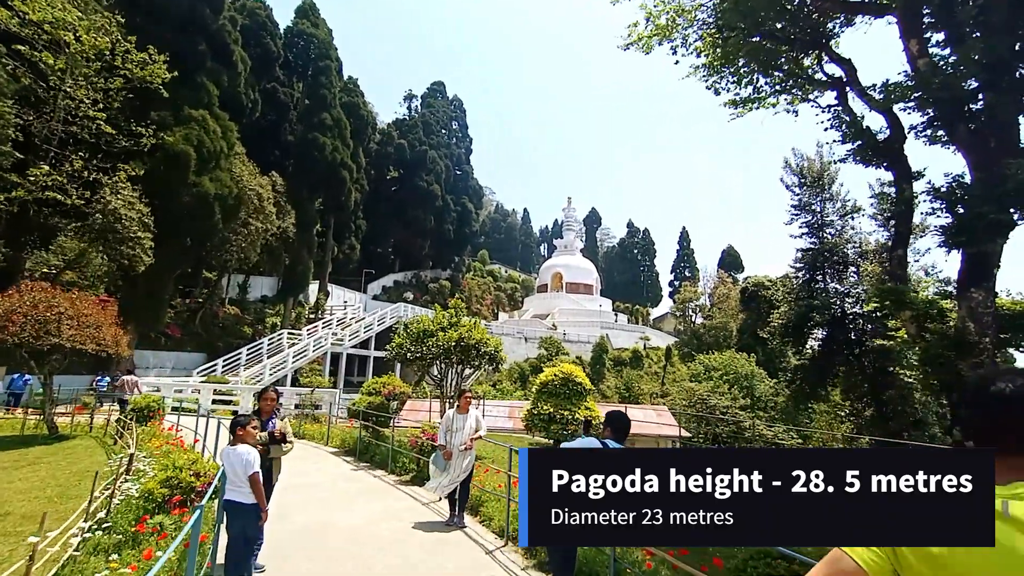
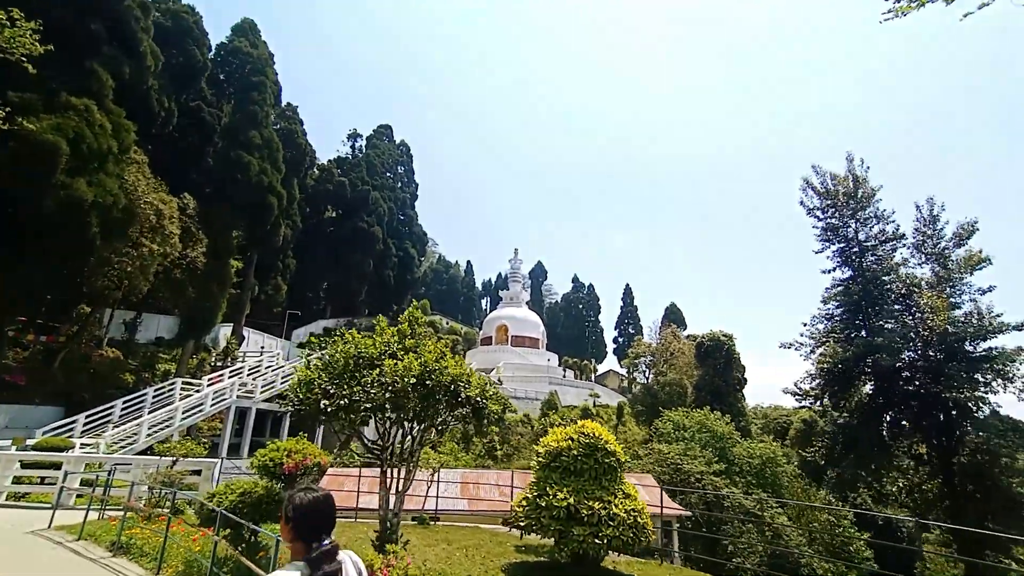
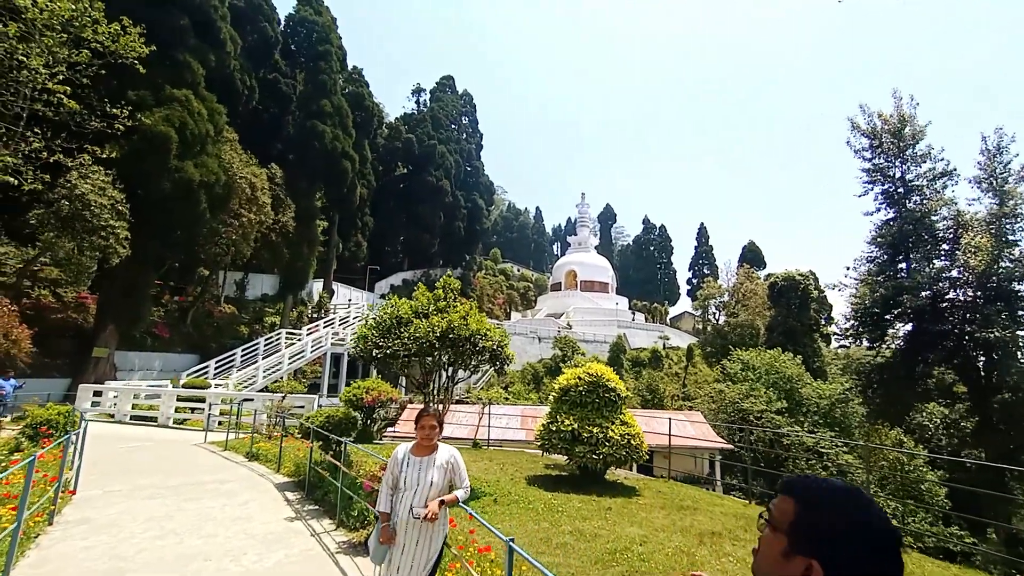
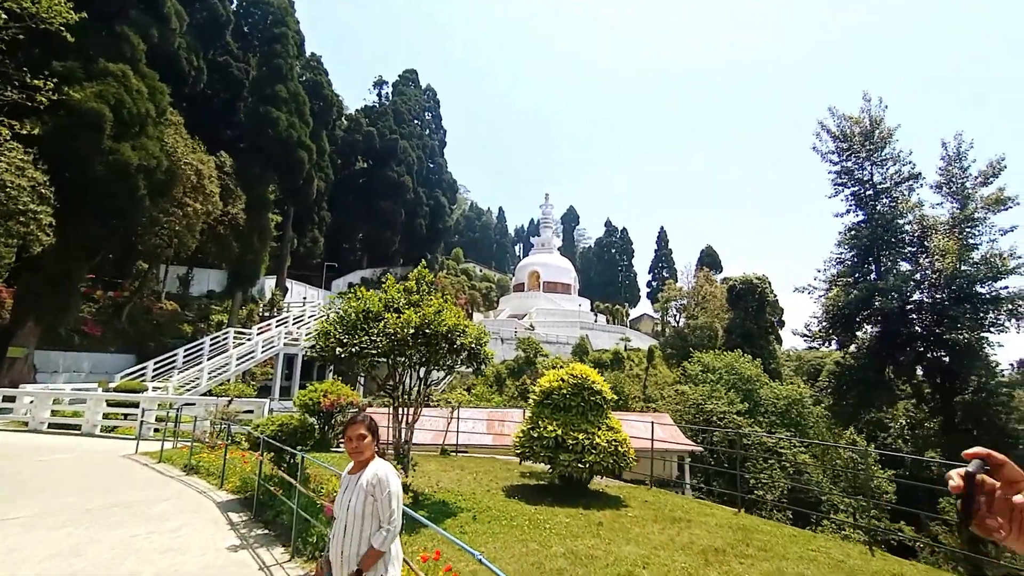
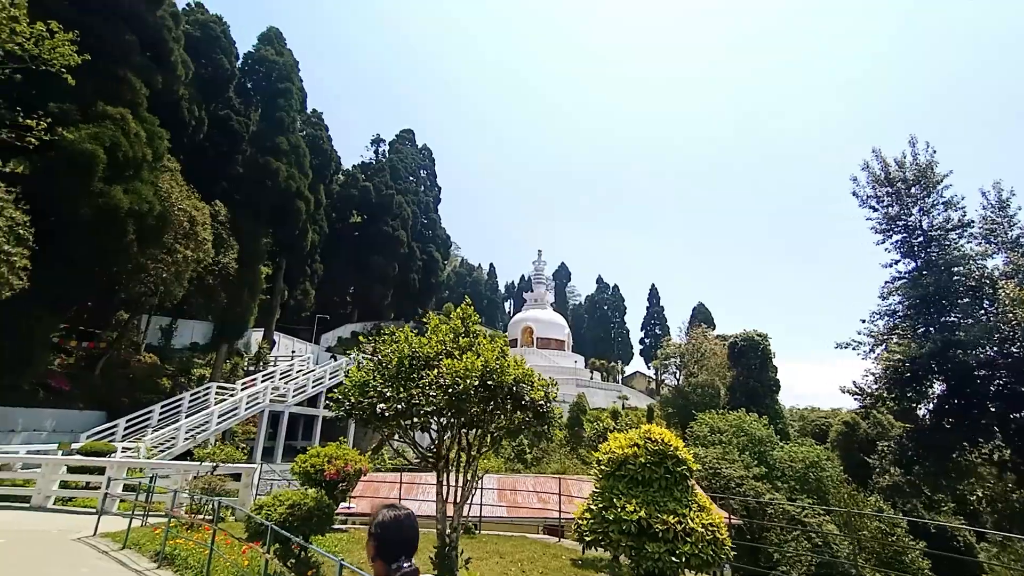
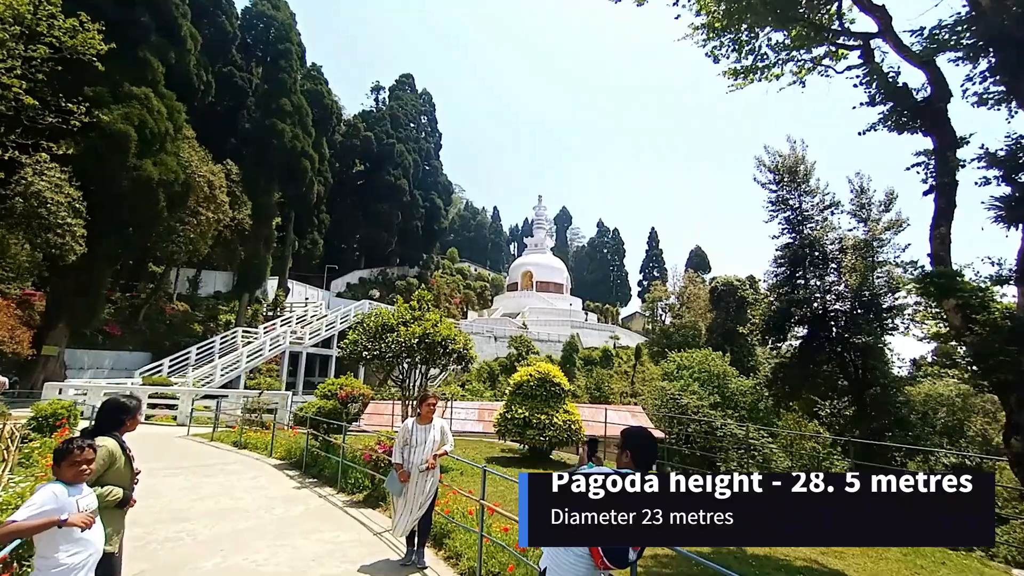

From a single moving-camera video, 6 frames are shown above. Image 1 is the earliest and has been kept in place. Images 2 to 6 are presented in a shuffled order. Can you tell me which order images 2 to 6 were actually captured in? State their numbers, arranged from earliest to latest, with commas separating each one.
6, 3, 4, 2, 5
